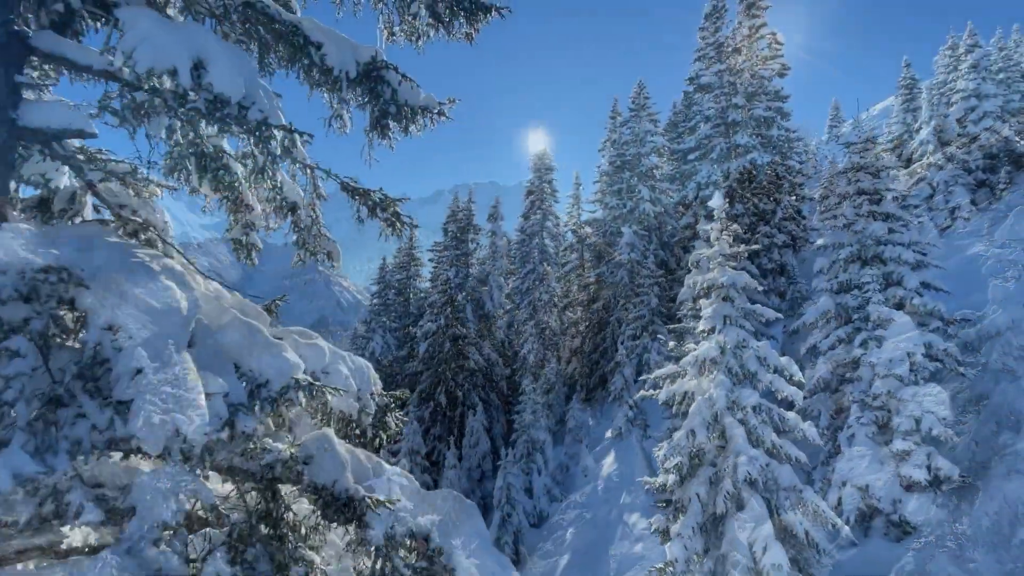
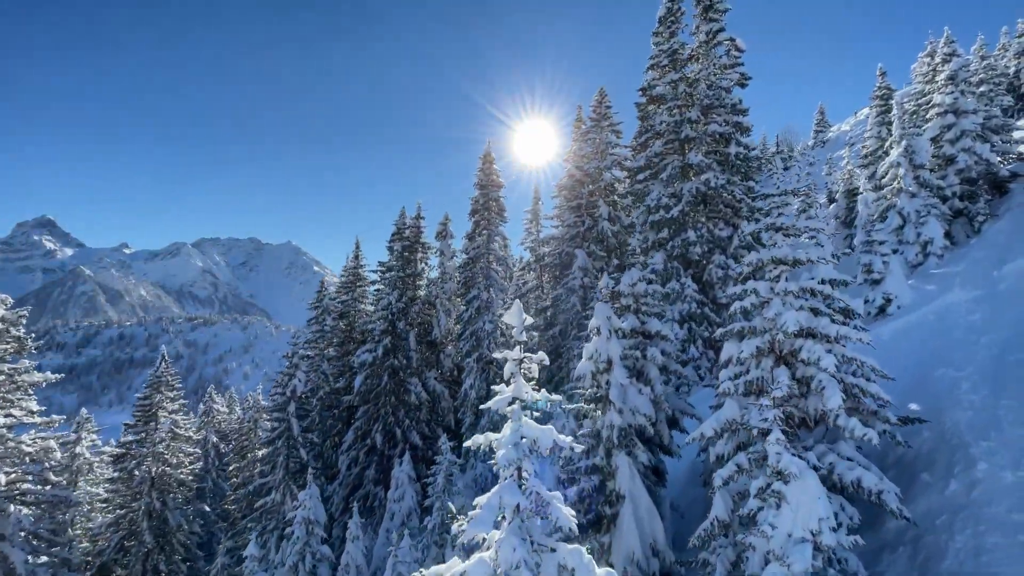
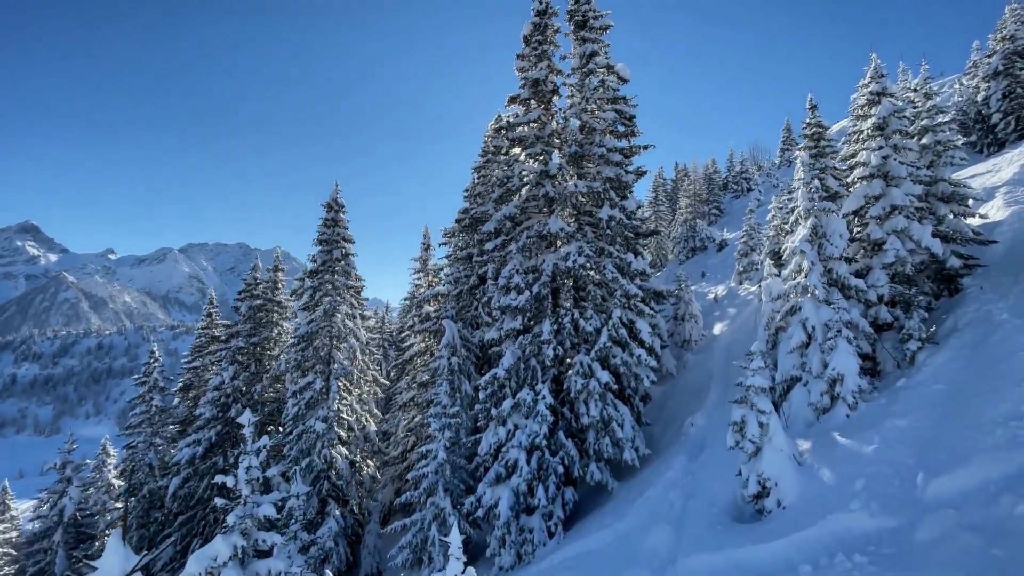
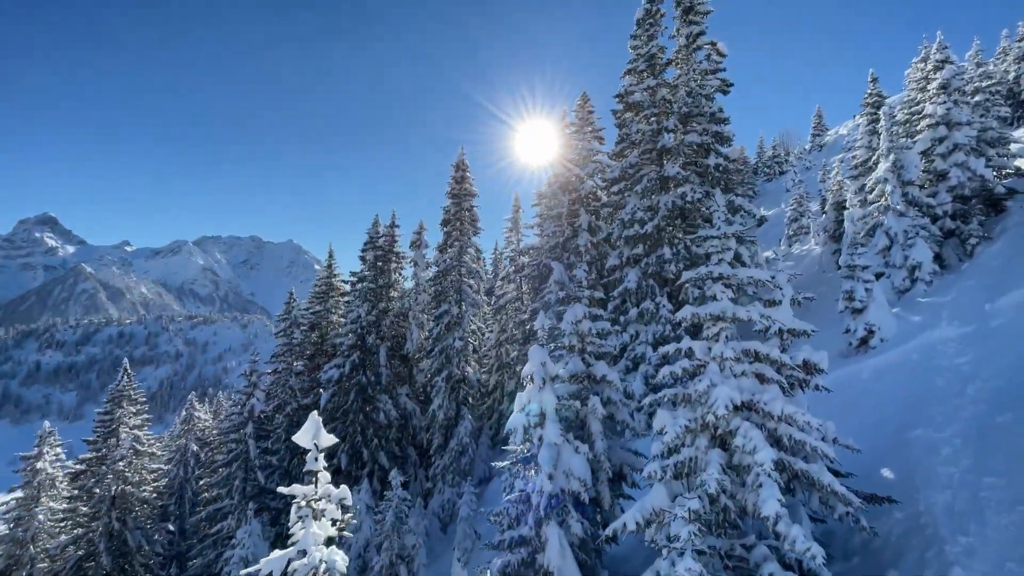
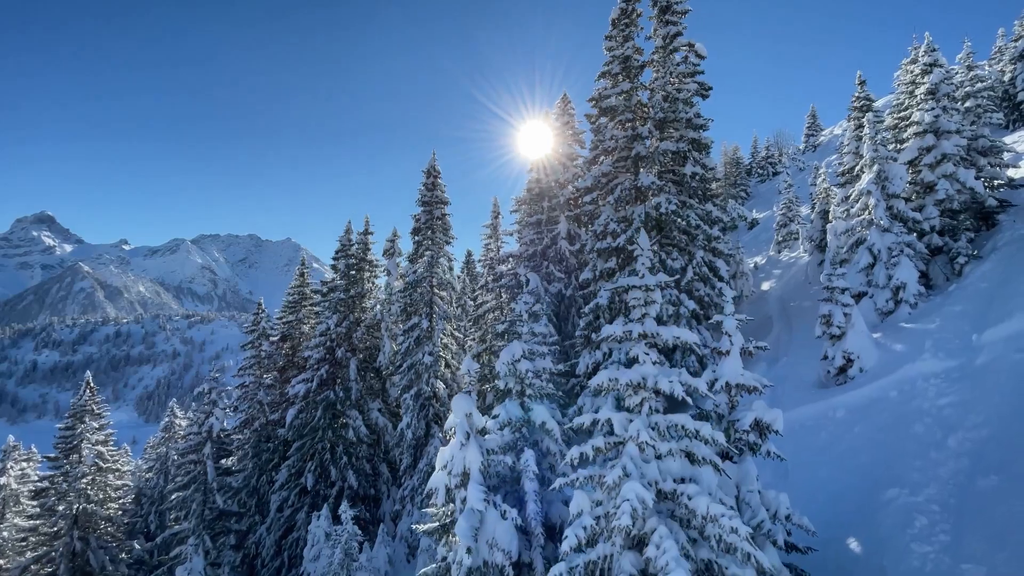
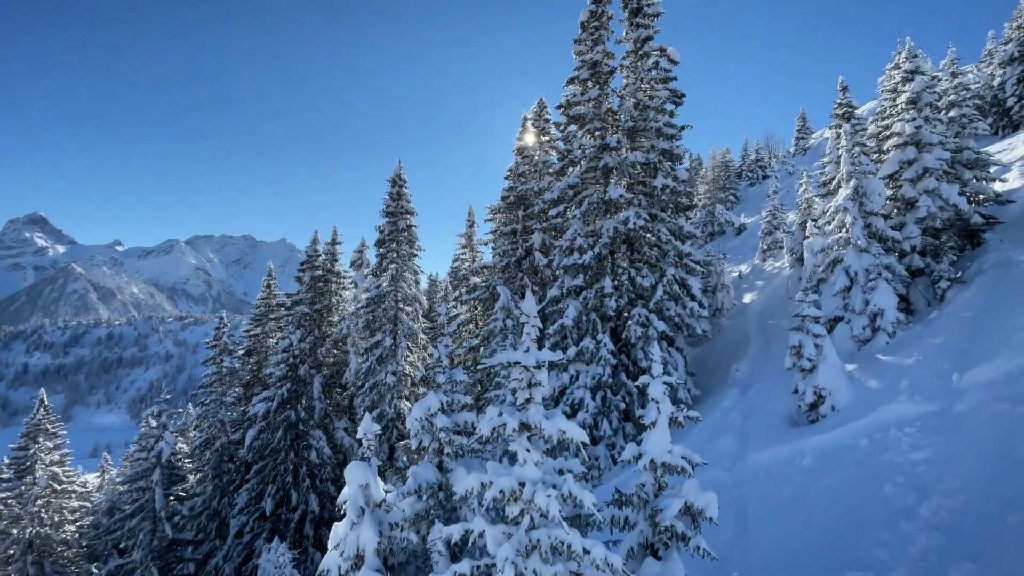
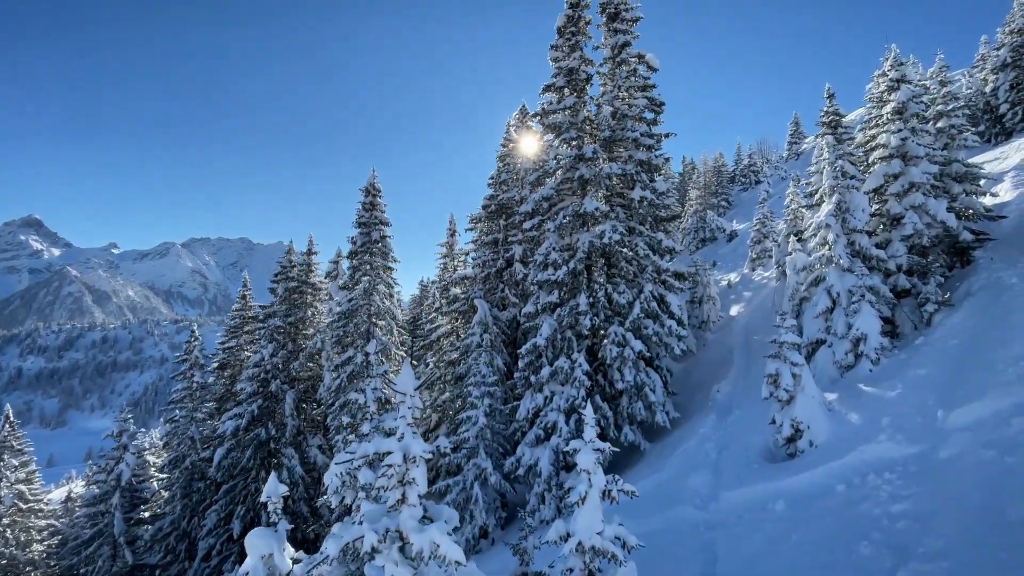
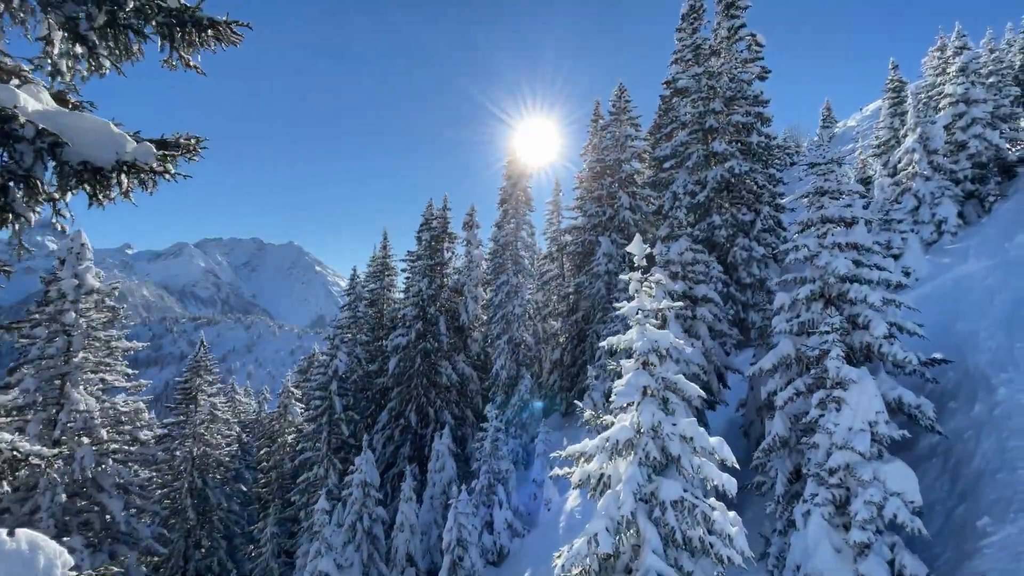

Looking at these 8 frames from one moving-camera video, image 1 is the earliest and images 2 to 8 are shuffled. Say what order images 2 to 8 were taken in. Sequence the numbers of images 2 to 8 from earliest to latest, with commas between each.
8, 2, 4, 5, 6, 7, 3
